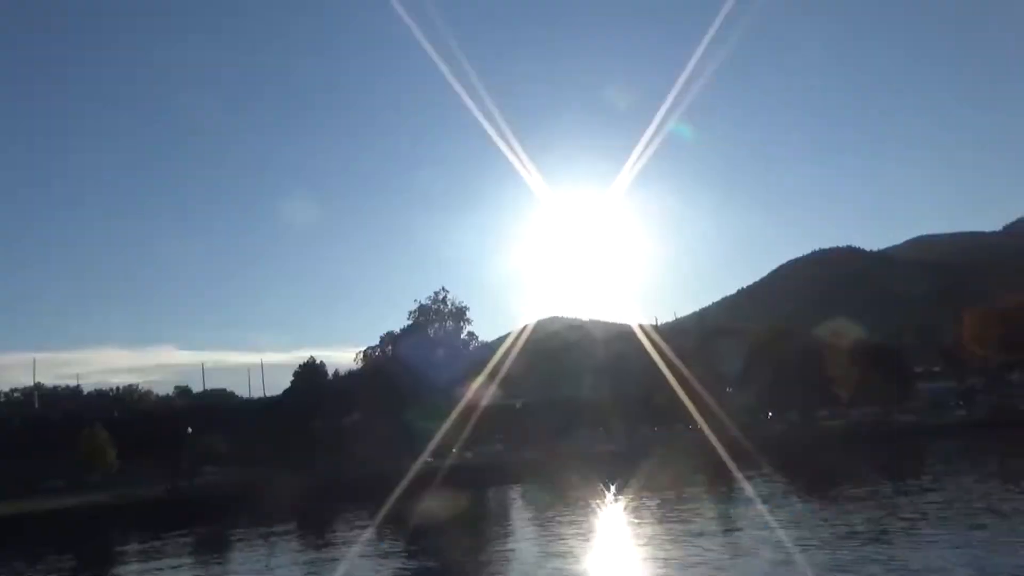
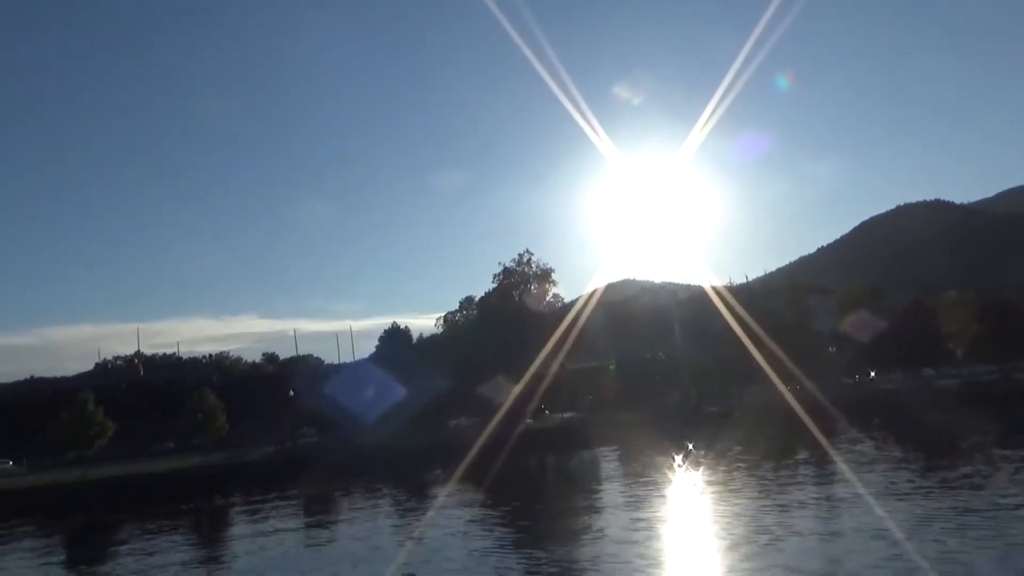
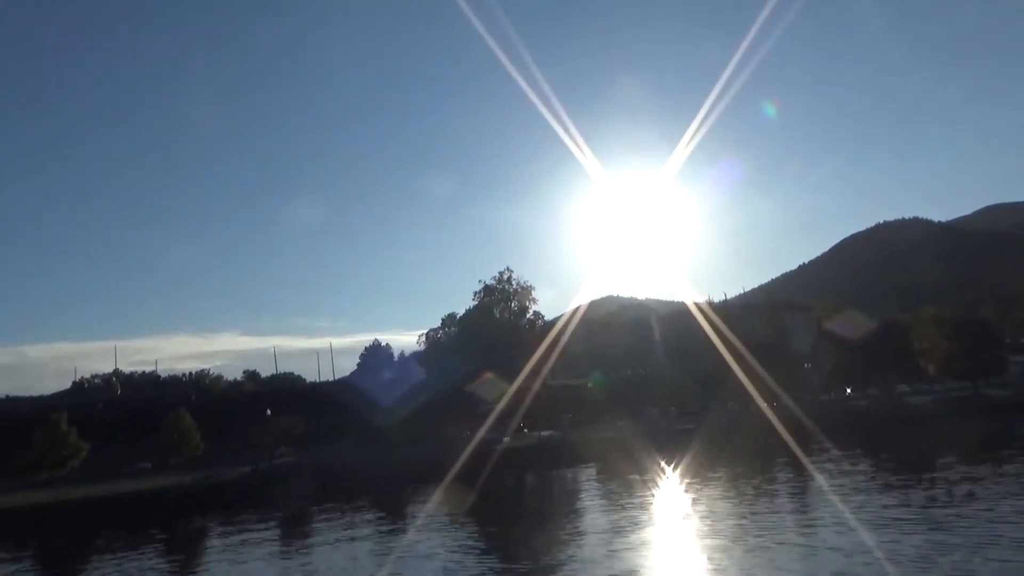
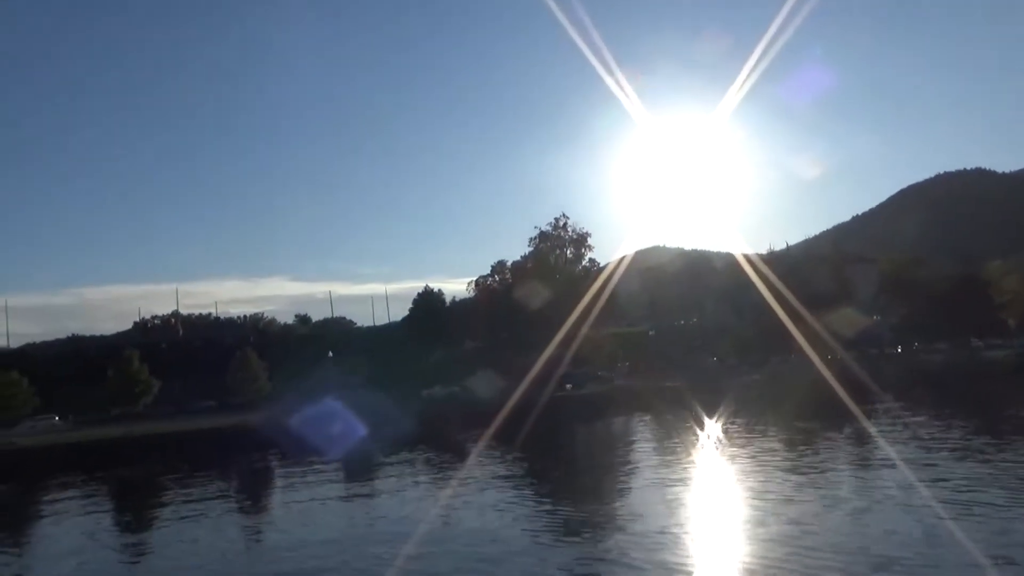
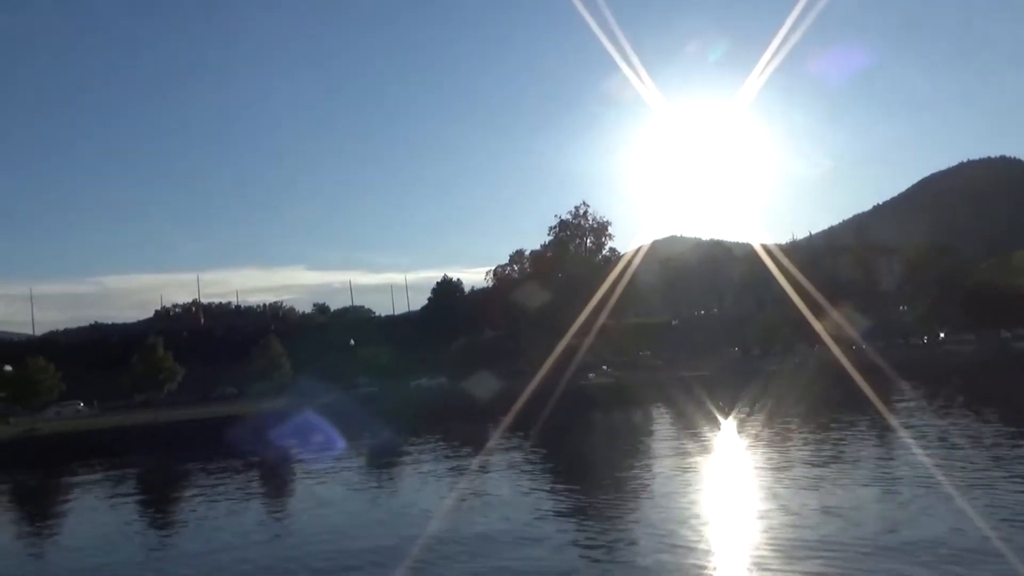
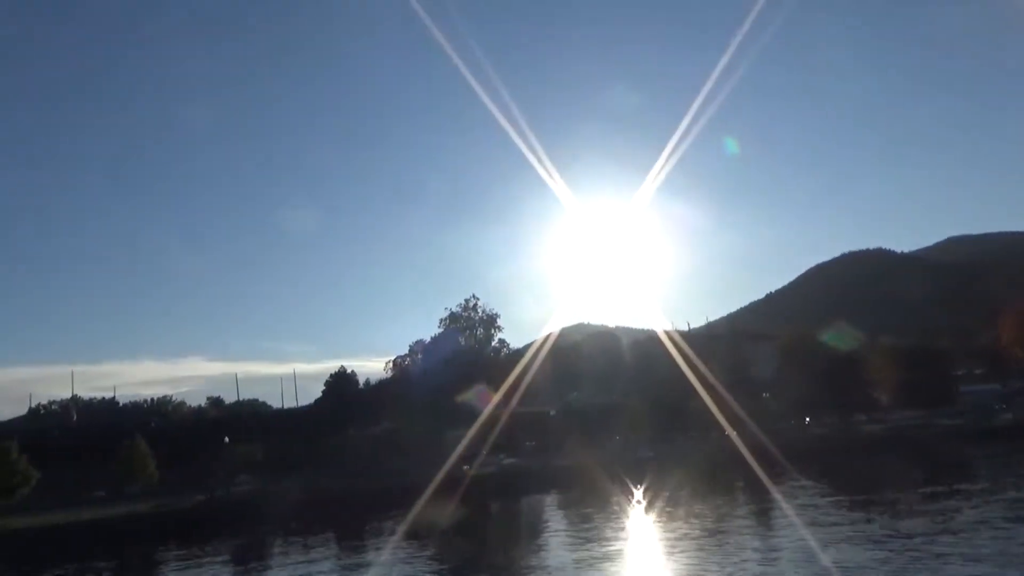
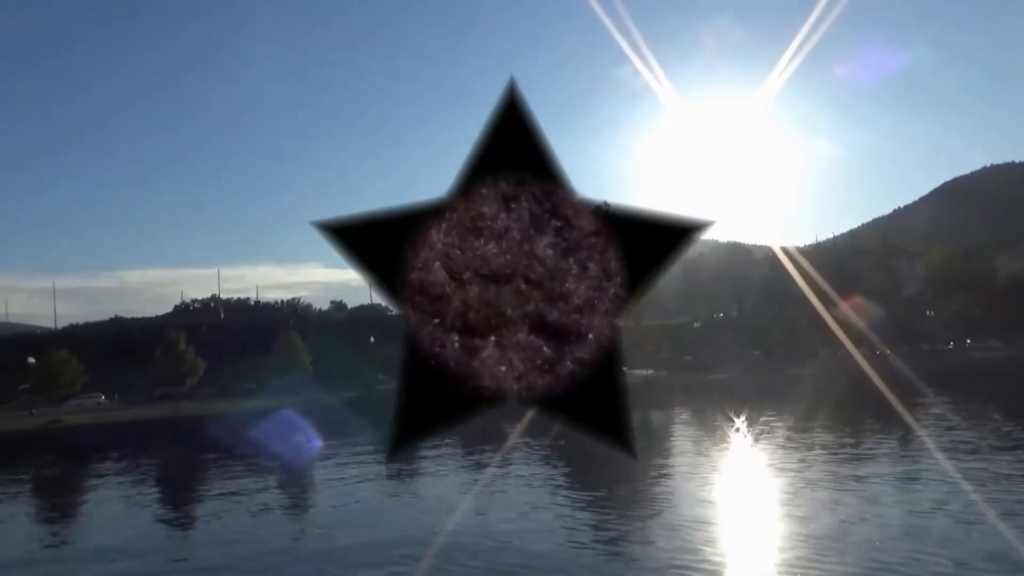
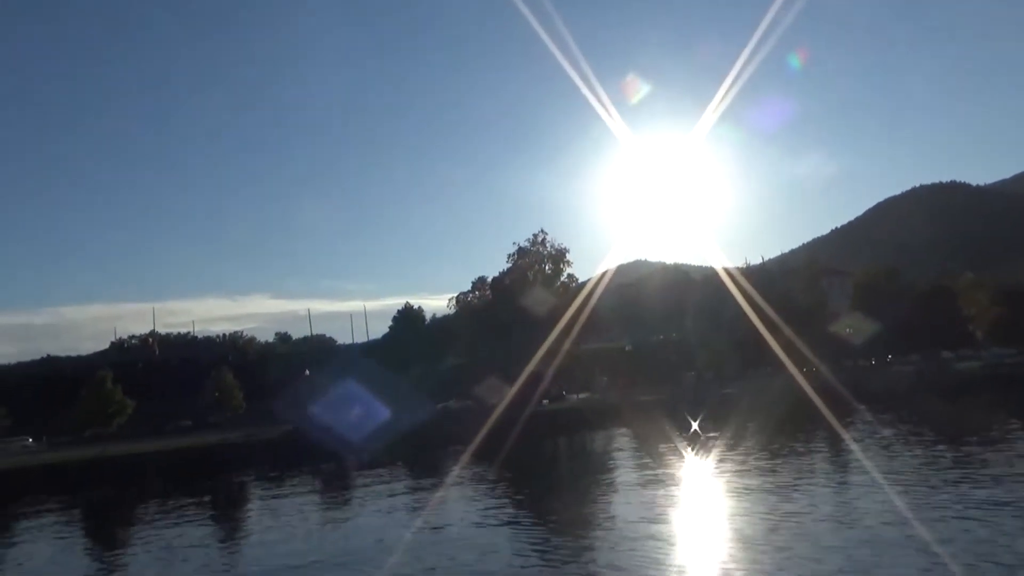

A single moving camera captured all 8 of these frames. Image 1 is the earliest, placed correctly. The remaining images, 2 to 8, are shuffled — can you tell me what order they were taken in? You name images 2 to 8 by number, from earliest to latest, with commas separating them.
6, 3, 2, 8, 4, 5, 7
